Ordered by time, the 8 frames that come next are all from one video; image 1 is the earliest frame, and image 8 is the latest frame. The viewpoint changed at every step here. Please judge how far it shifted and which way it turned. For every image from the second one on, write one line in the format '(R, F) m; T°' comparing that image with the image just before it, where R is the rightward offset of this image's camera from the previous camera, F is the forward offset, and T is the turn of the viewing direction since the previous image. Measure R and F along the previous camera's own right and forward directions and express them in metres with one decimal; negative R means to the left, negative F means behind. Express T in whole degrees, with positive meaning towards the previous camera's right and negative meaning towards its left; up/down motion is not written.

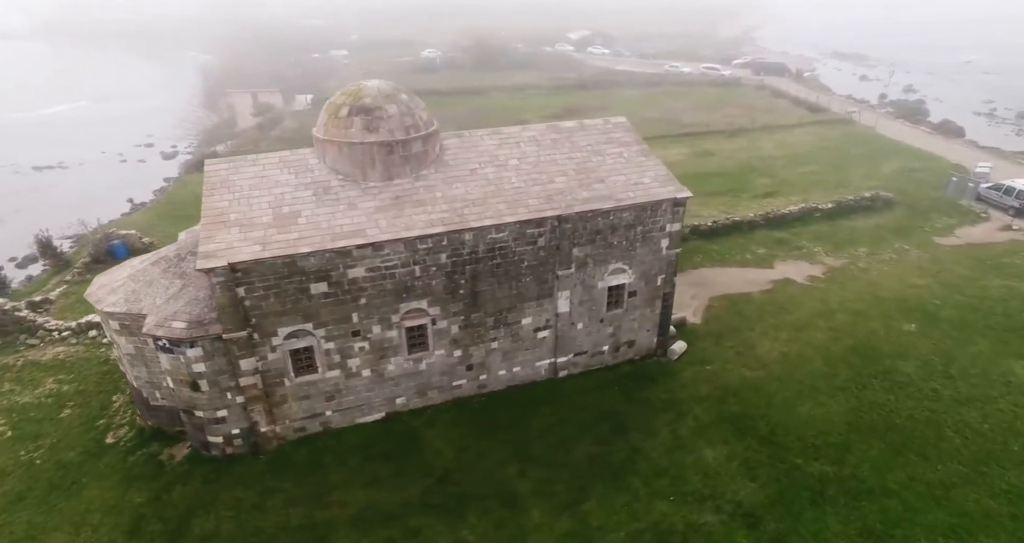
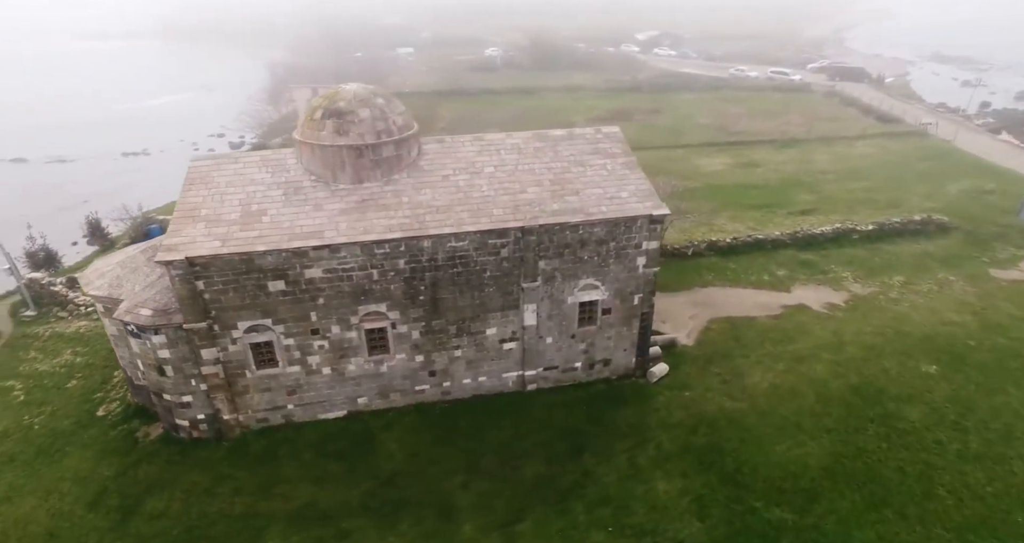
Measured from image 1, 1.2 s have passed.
(+3.2, +0.5) m; -7°
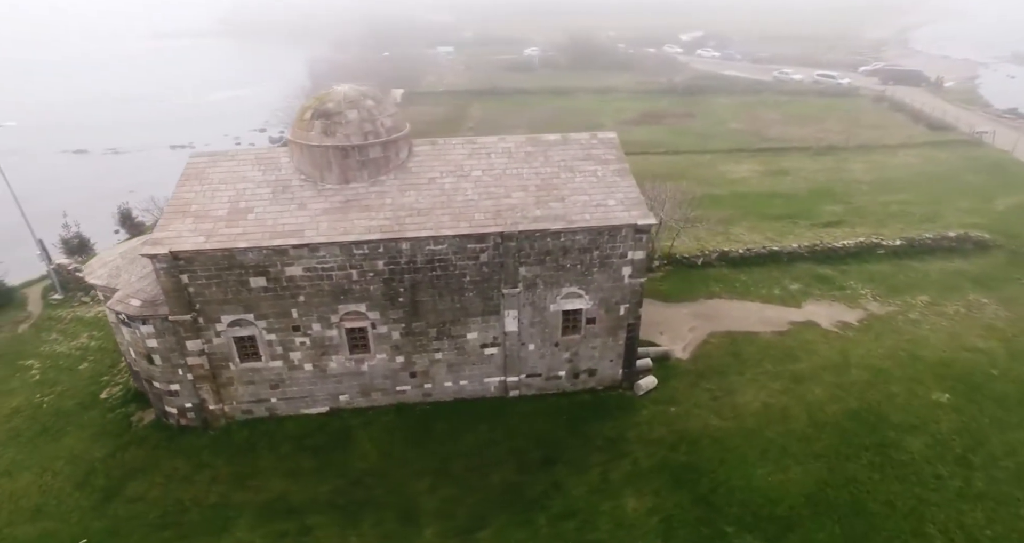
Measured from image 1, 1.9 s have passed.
(+1.9, +0.2) m; -4°
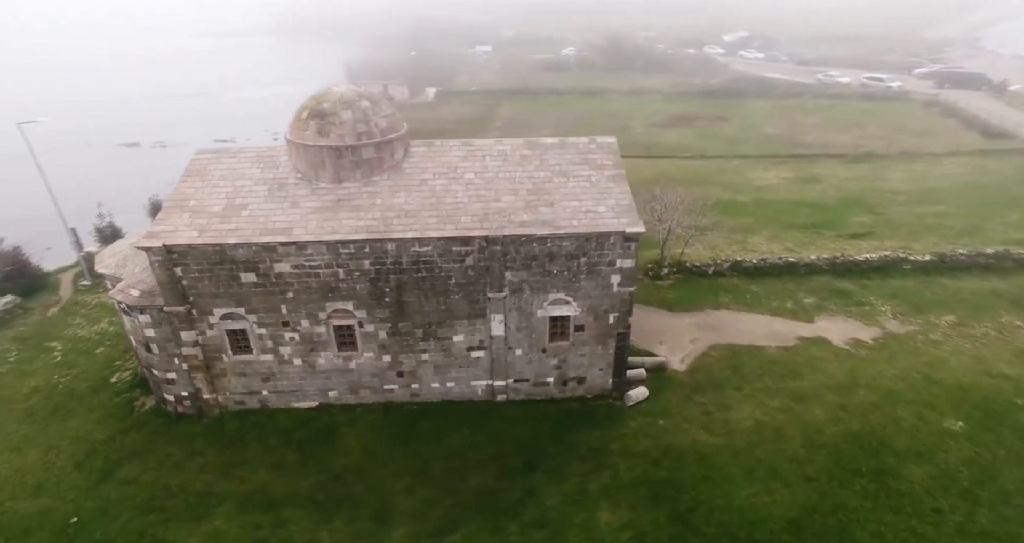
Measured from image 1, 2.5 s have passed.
(+1.7, +0.2) m; -4°
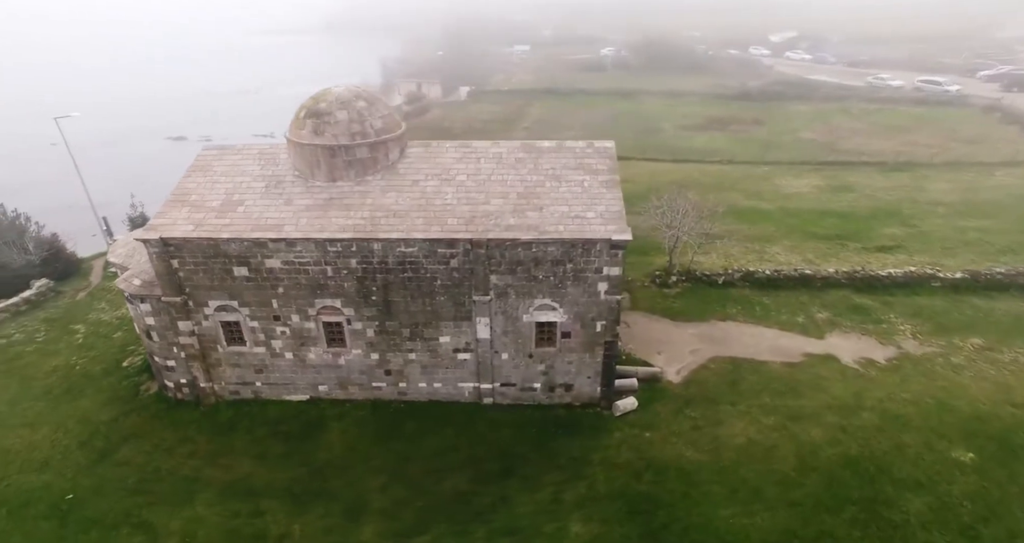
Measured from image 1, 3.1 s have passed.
(+1.7, +0.2) m; -4°
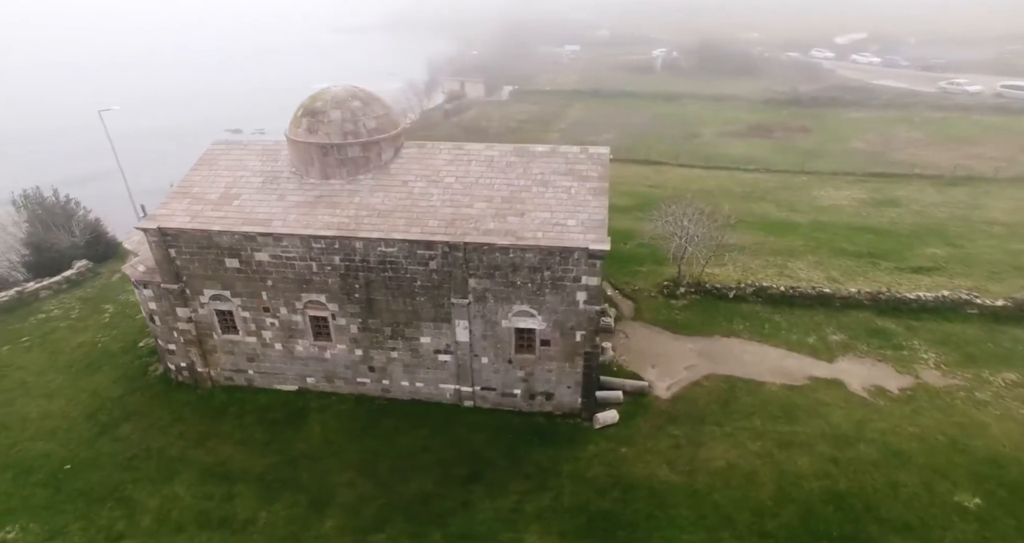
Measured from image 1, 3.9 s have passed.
(+2.3, +0.2) m; -5°
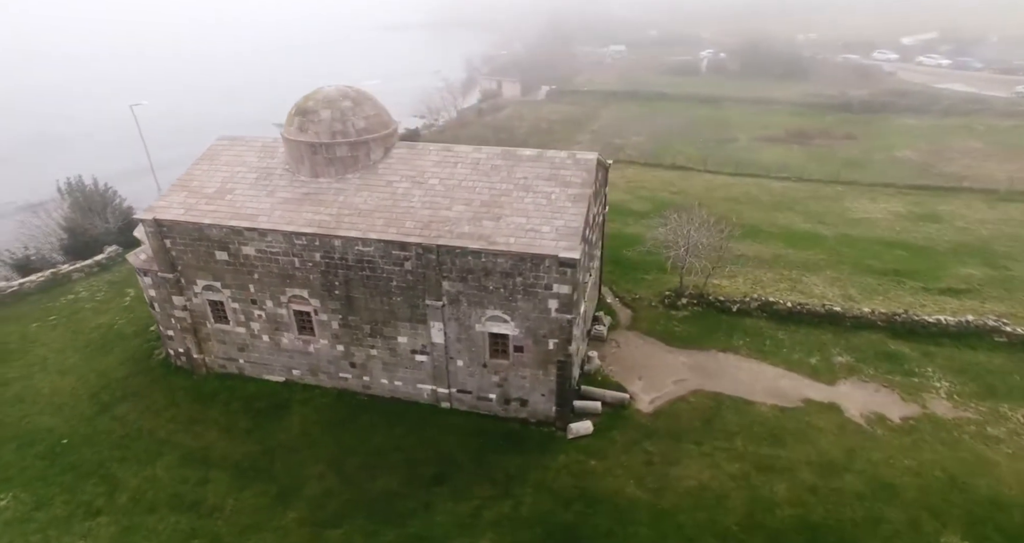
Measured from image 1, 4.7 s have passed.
(+2.2, +0.2) m; -5°
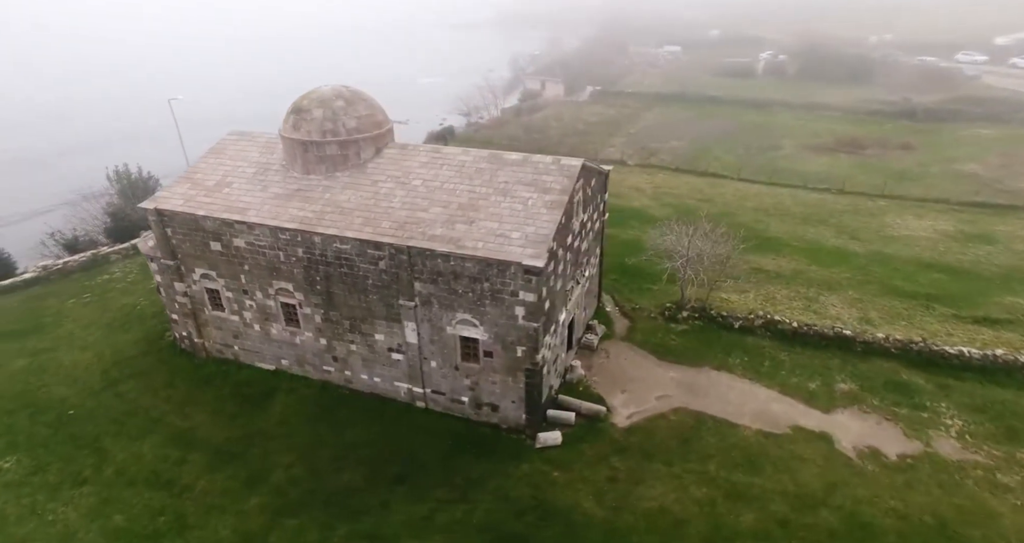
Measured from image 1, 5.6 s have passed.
(+2.5, +0.3) m; -6°
